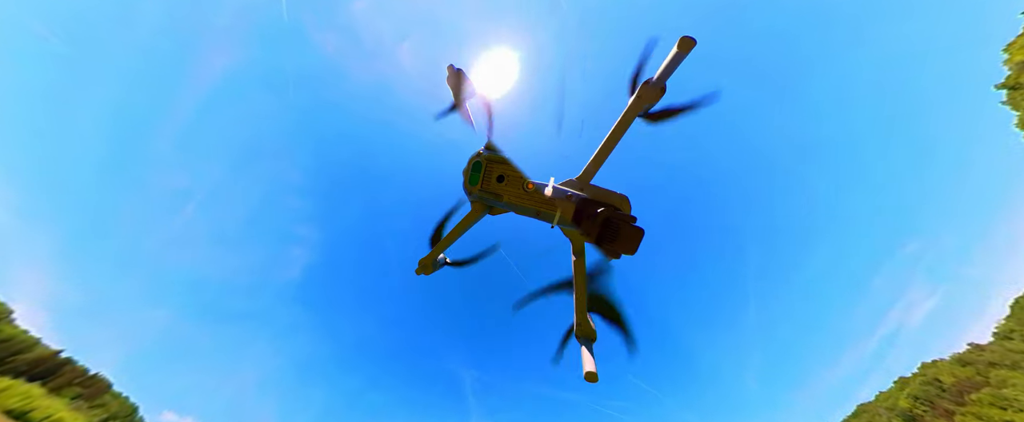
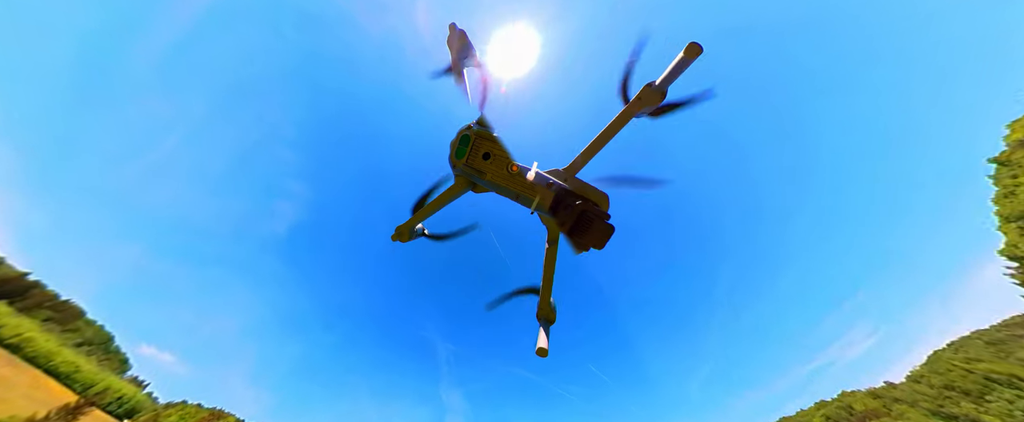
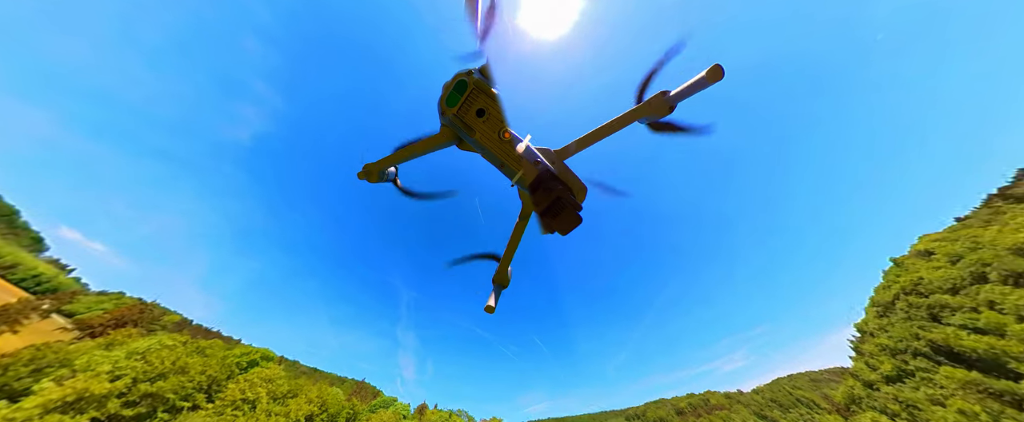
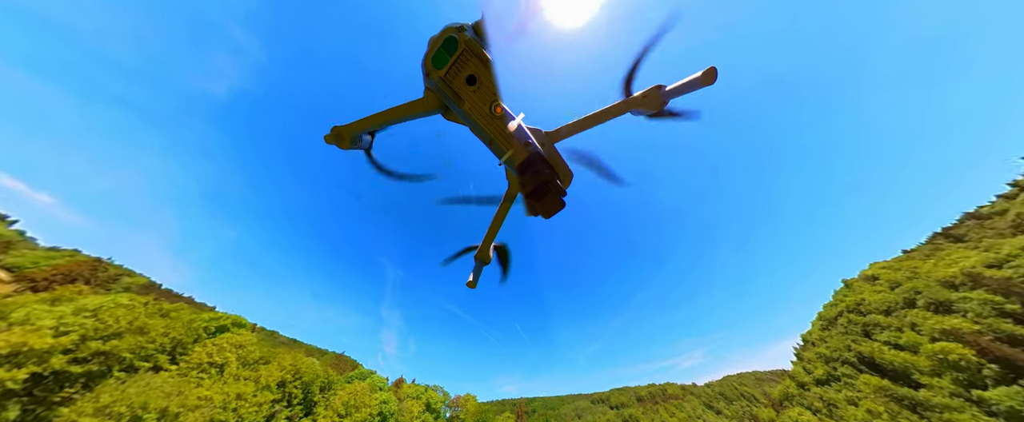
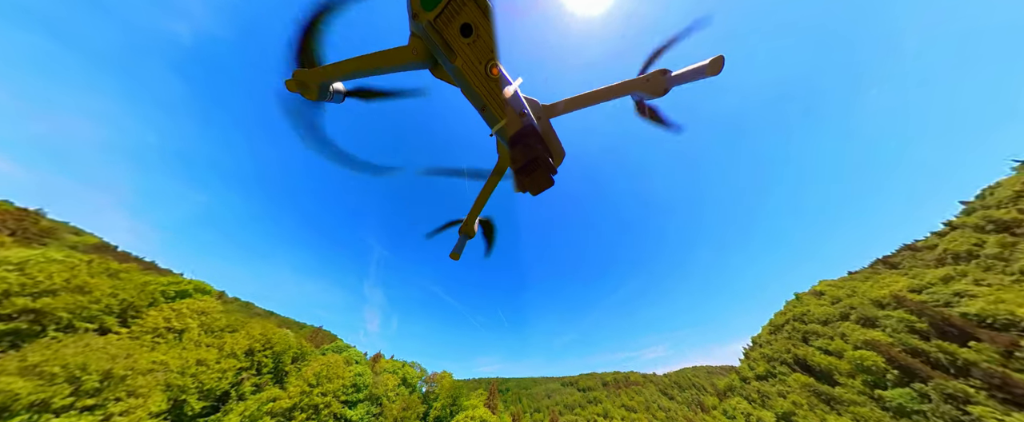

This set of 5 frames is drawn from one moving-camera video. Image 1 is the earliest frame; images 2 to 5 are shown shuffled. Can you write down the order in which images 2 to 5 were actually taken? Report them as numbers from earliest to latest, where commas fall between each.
2, 3, 4, 5
